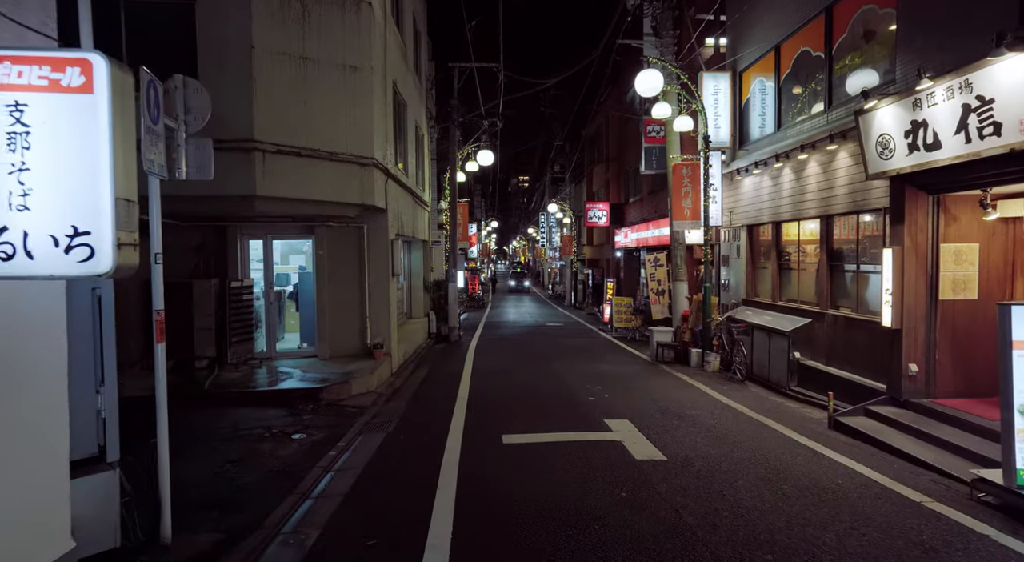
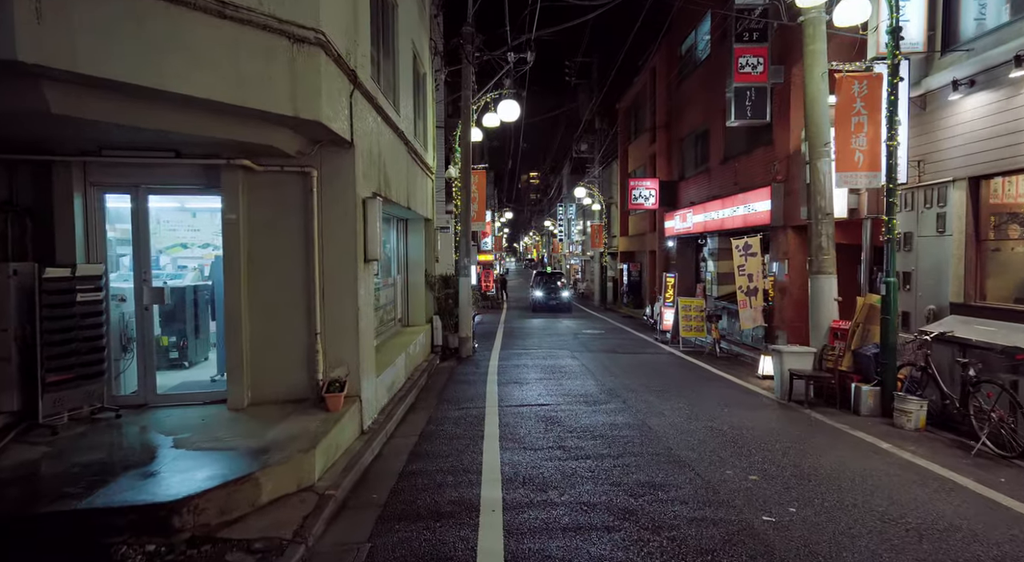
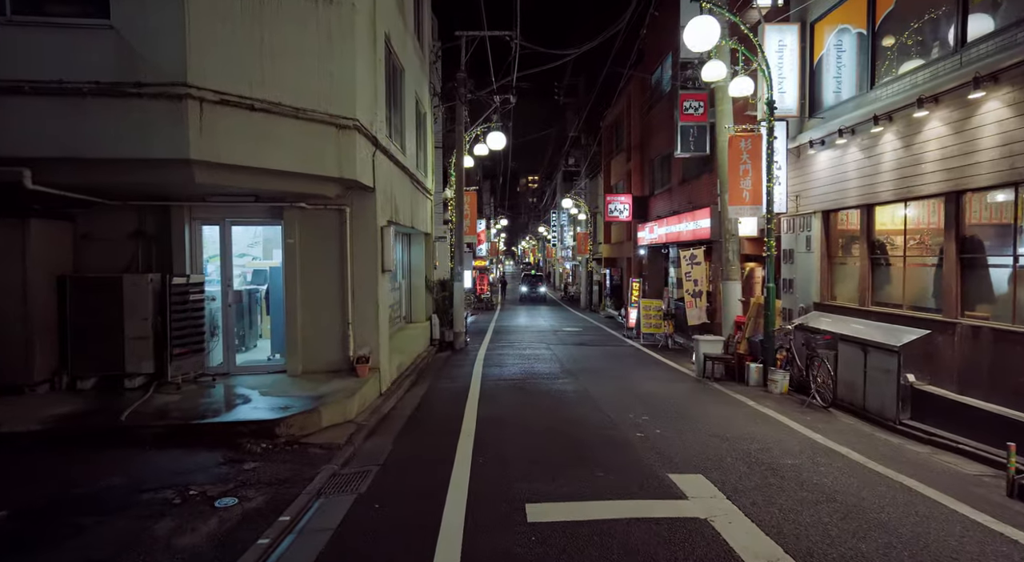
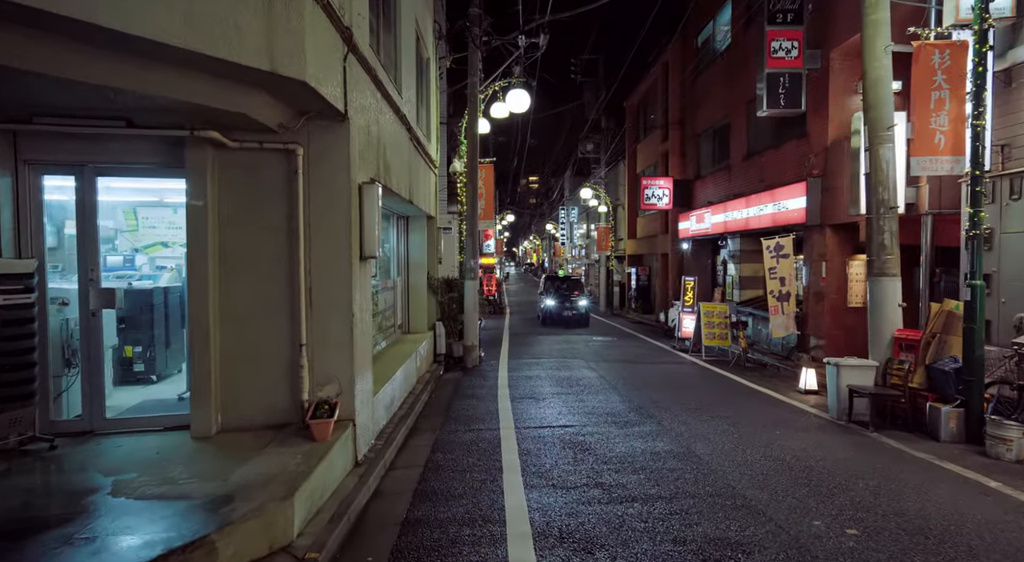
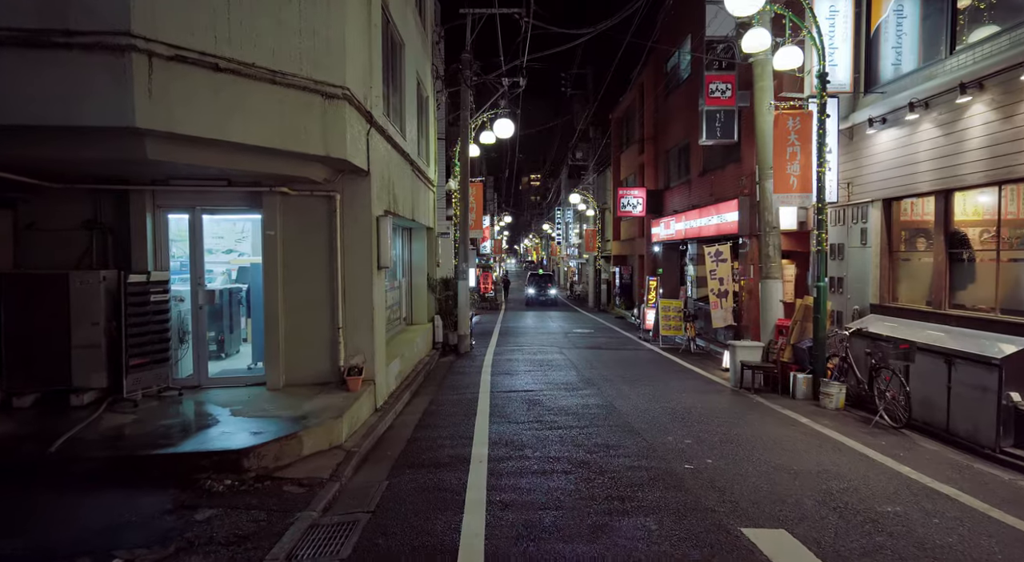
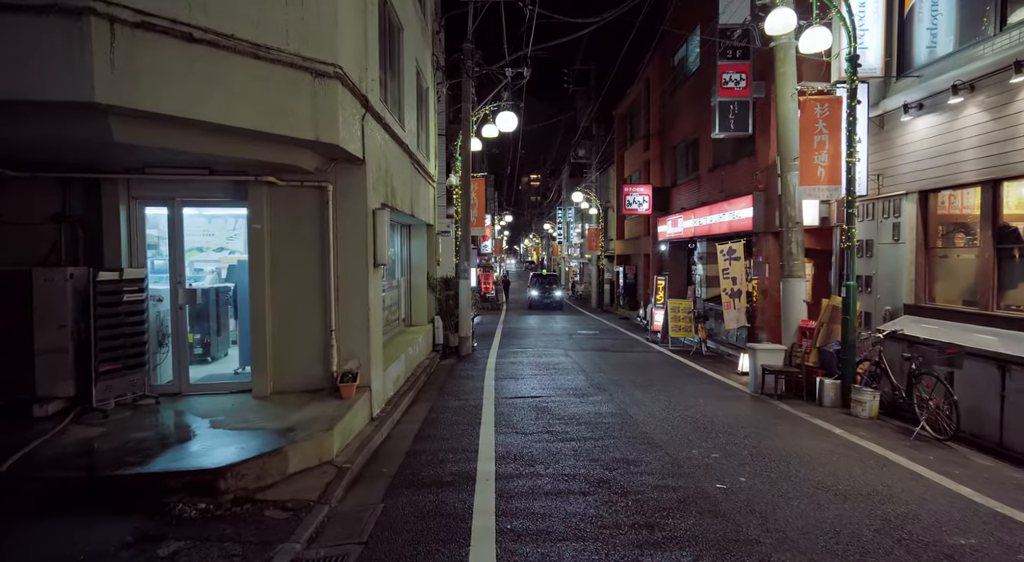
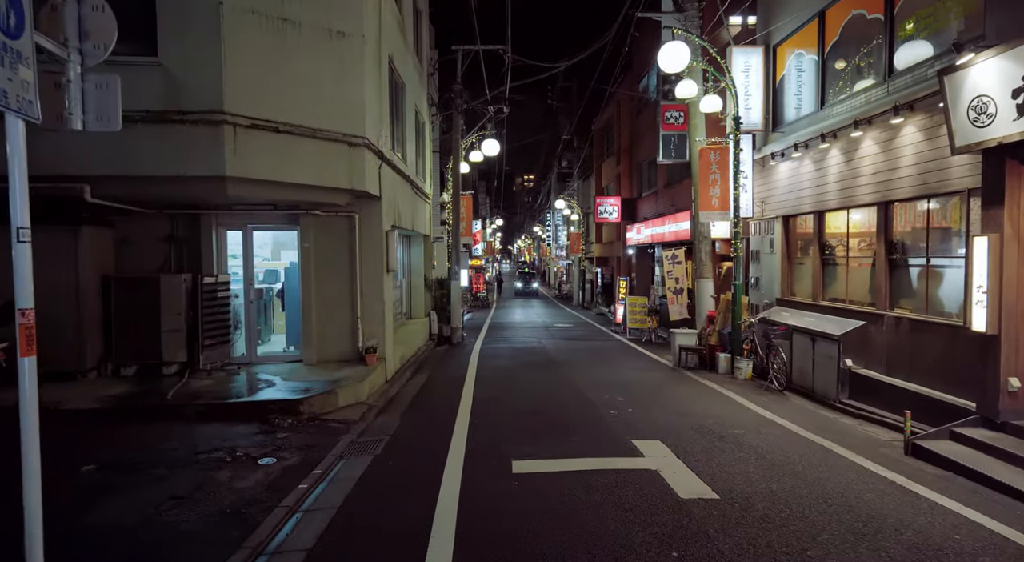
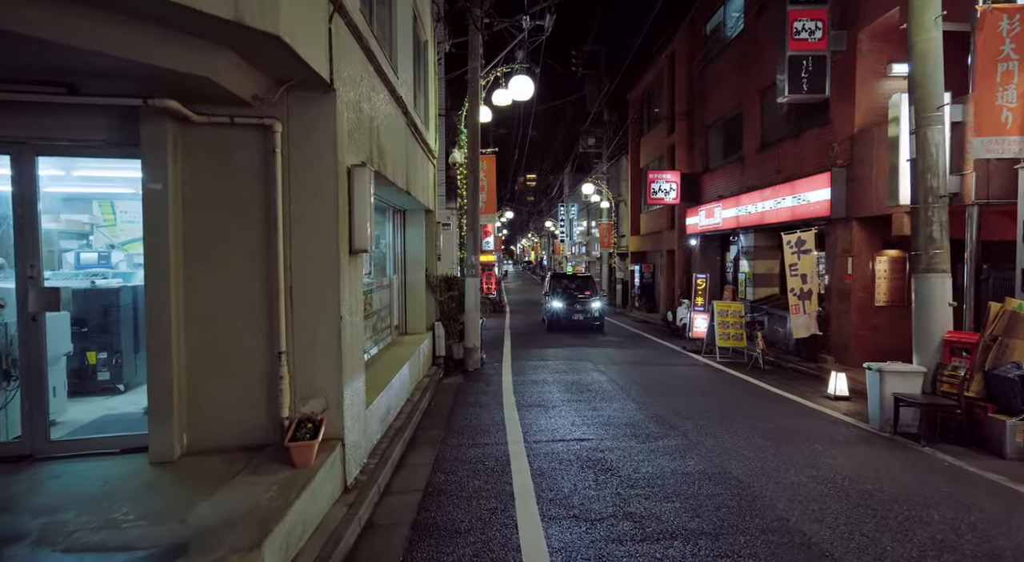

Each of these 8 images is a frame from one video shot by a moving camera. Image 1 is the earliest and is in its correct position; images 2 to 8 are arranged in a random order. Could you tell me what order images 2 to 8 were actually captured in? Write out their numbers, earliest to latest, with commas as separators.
7, 3, 5, 6, 2, 4, 8
